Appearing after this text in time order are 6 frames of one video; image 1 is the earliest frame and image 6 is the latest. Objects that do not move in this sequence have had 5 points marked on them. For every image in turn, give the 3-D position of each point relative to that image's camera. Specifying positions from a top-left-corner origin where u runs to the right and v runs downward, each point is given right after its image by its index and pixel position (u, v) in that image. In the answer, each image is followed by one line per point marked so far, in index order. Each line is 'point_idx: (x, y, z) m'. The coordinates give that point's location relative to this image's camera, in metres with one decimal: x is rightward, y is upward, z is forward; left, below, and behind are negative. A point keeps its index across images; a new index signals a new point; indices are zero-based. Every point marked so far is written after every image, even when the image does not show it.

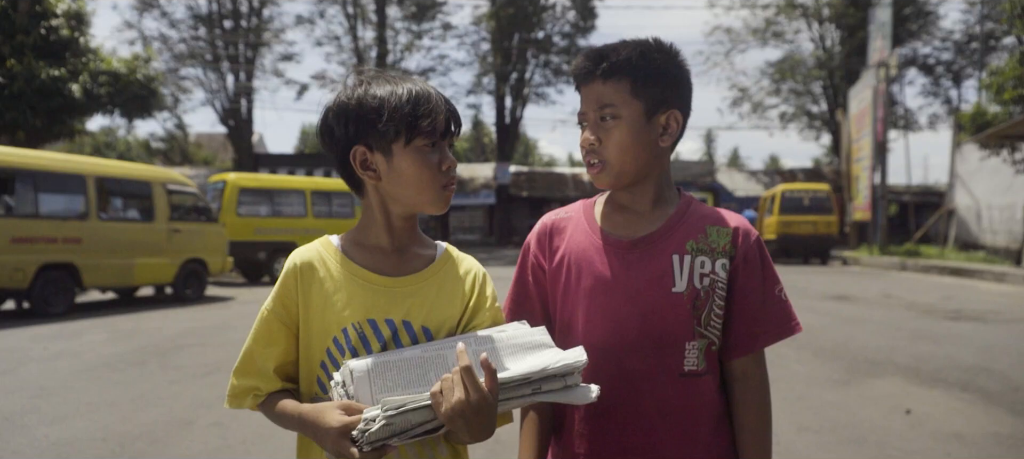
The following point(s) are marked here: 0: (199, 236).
0: (-3.9, -0.1, +10.4) m
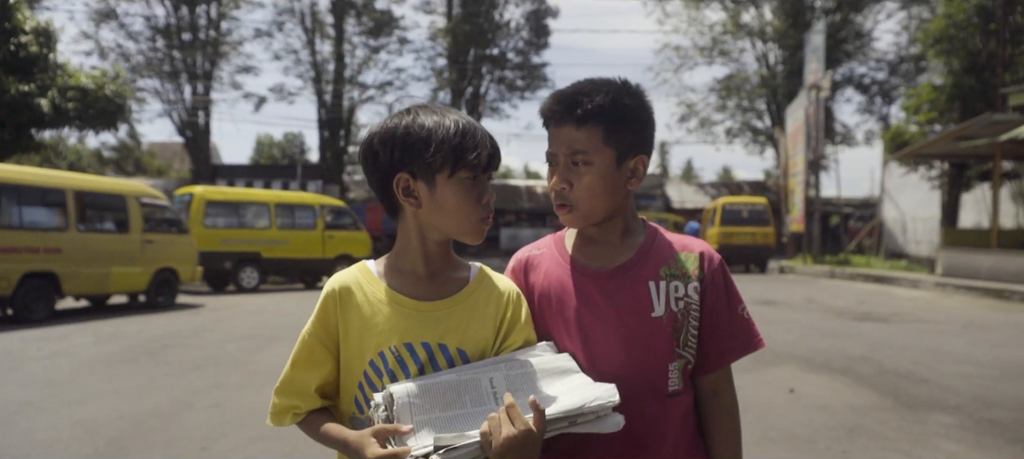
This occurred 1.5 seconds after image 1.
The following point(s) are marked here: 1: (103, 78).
0: (-4.5, -0.2, +11.0) m
1: (-7.0, +2.6, +14.2) m
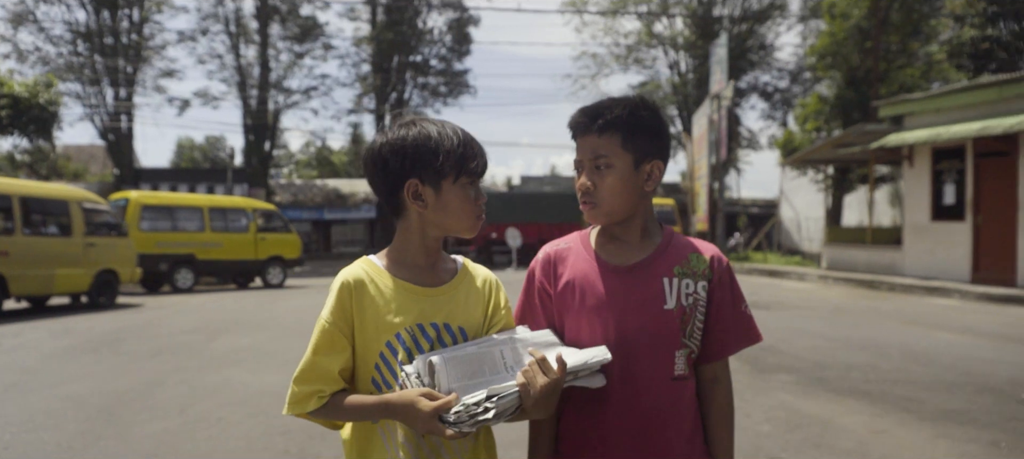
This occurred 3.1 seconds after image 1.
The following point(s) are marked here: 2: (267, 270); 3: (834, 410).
0: (-5.6, -0.3, +11.6) m
1: (-8.3, +2.5, +14.5) m
2: (-4.6, -0.8, +15.7) m
3: (+2.4, -1.3, +6.2) m
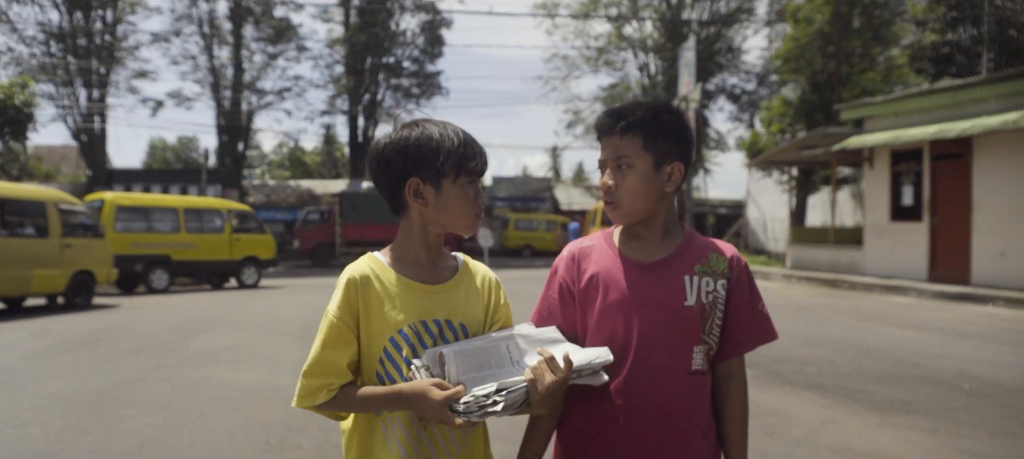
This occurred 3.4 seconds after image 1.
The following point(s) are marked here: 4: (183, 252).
0: (-6.0, -0.3, +11.7) m
1: (-8.8, +2.5, +14.5) m
2: (-5.1, -0.8, +15.9) m
3: (+2.2, -1.3, +6.5) m
4: (-5.9, -0.4, +14.8) m
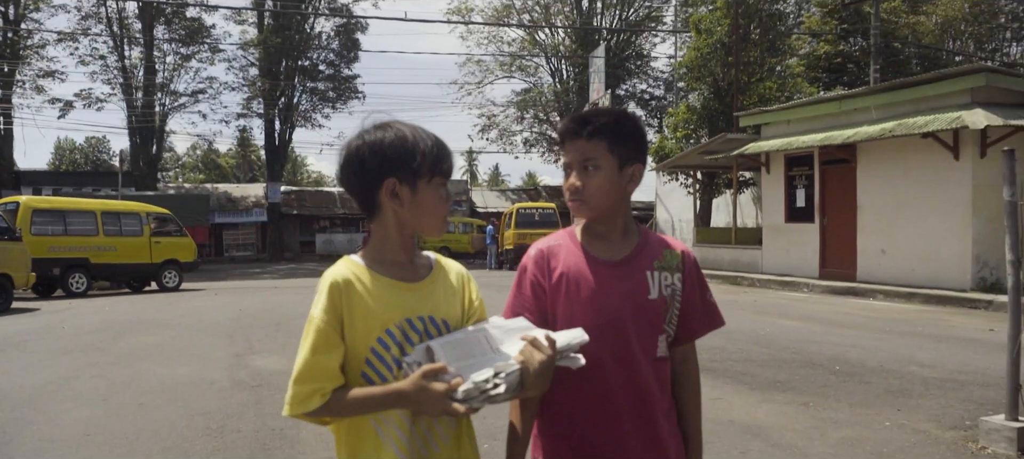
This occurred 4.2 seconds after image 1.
0: (-7.1, -0.3, +11.6) m
1: (-10.2, +2.4, +14.2) m
2: (-6.7, -0.9, +15.9) m
3: (+1.5, -1.3, +7.3) m
4: (-7.3, -0.5, +14.7) m
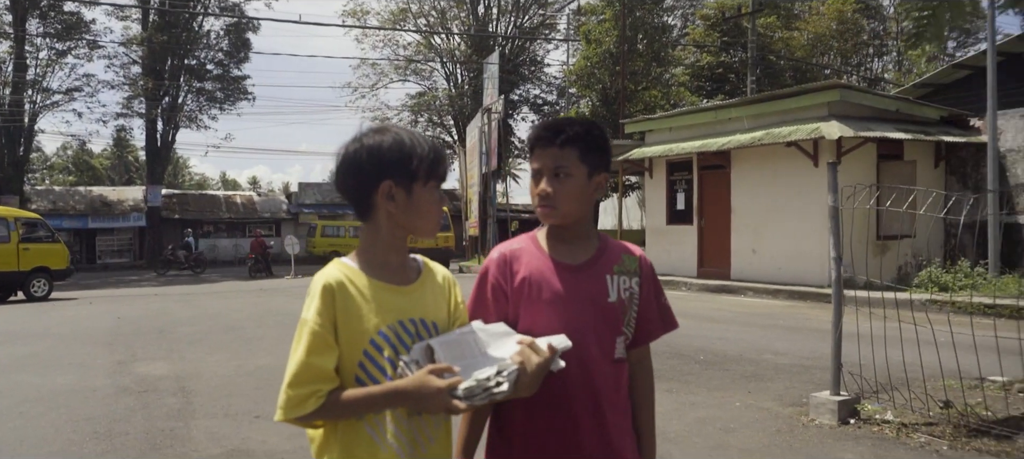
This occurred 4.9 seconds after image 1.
0: (-8.6, -0.4, +10.9) m
1: (-12.0, +2.3, +13.1) m
2: (-8.7, -1.0, +15.2) m
3: (+0.5, -1.4, +7.7) m
4: (-9.2, -0.6, +13.9) m
